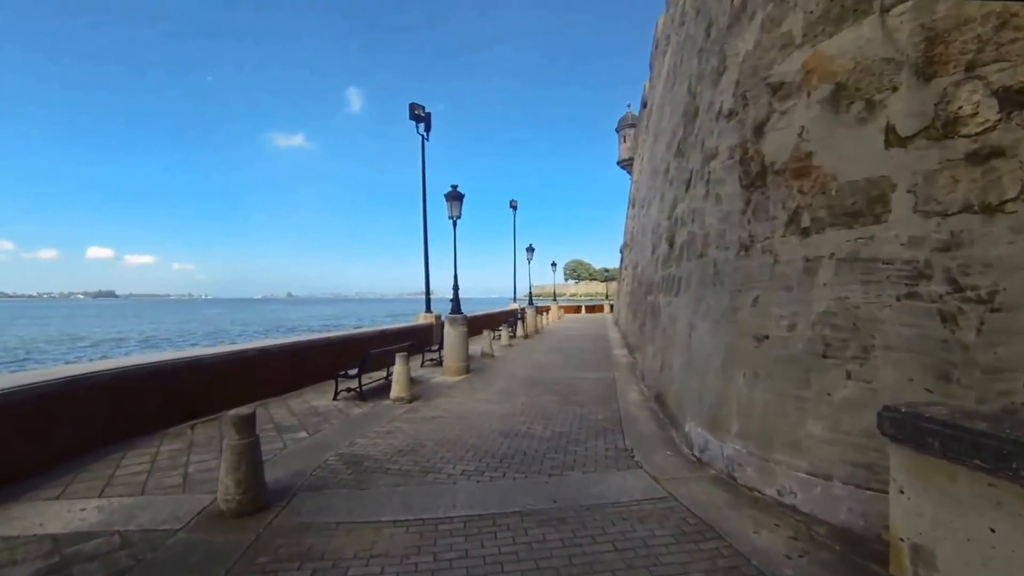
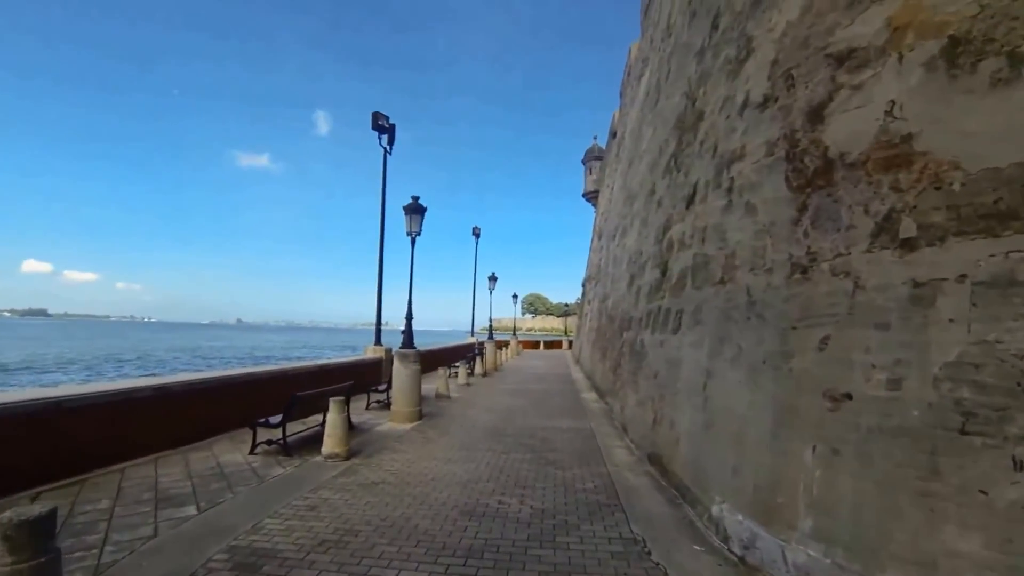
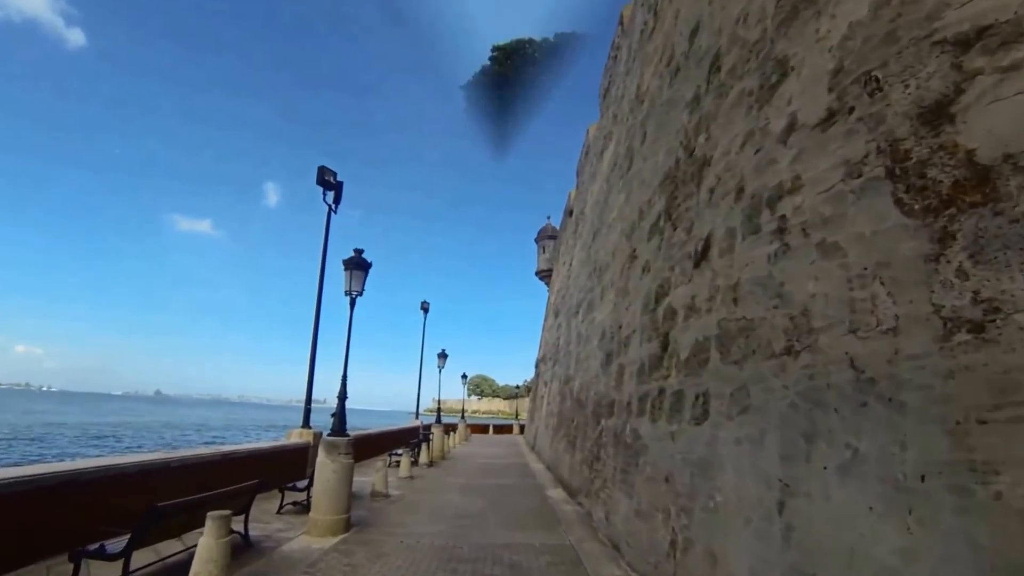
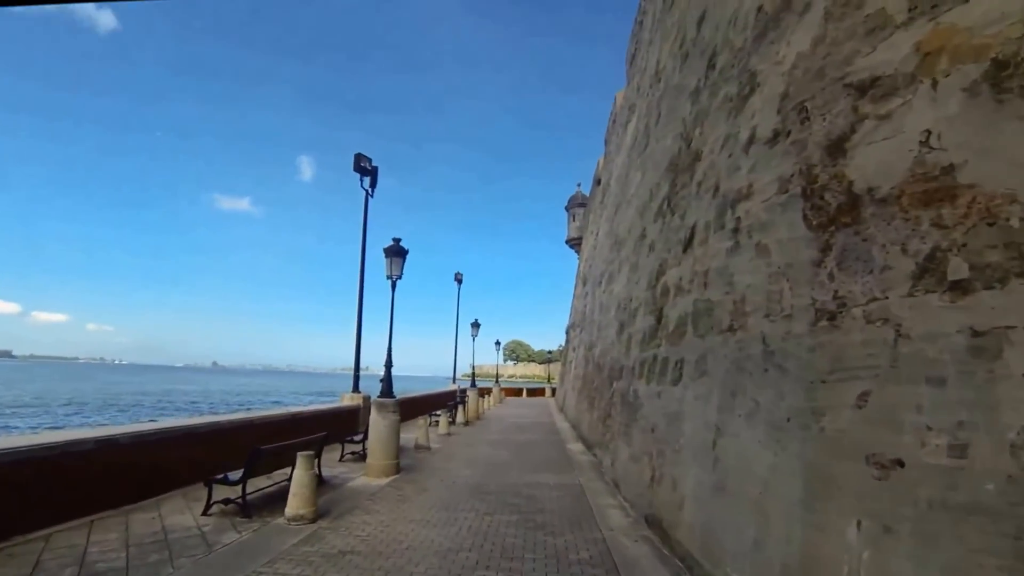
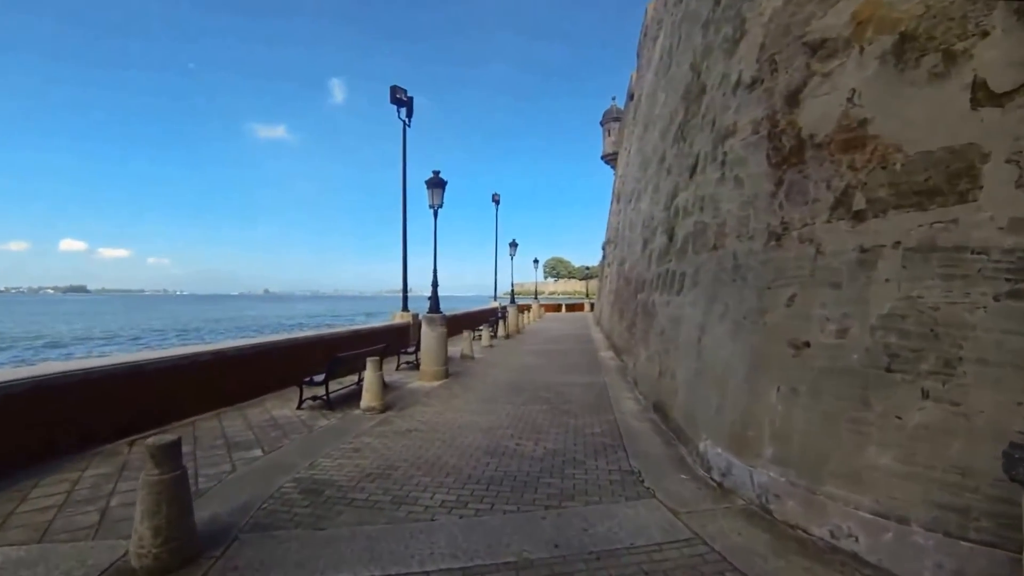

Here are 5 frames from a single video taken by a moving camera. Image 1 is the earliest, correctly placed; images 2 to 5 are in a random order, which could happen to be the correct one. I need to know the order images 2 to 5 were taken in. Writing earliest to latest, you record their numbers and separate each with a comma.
5, 2, 4, 3
